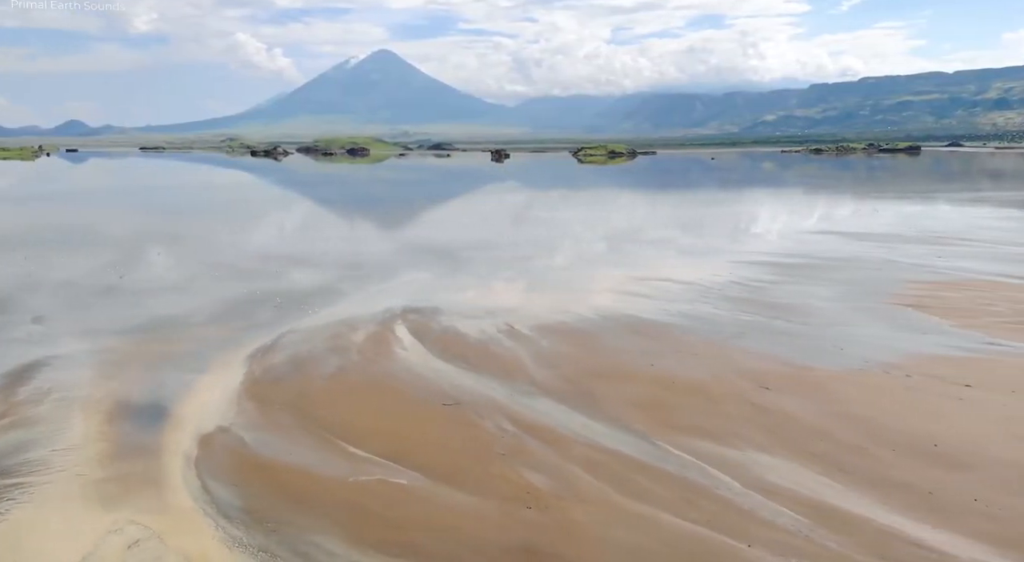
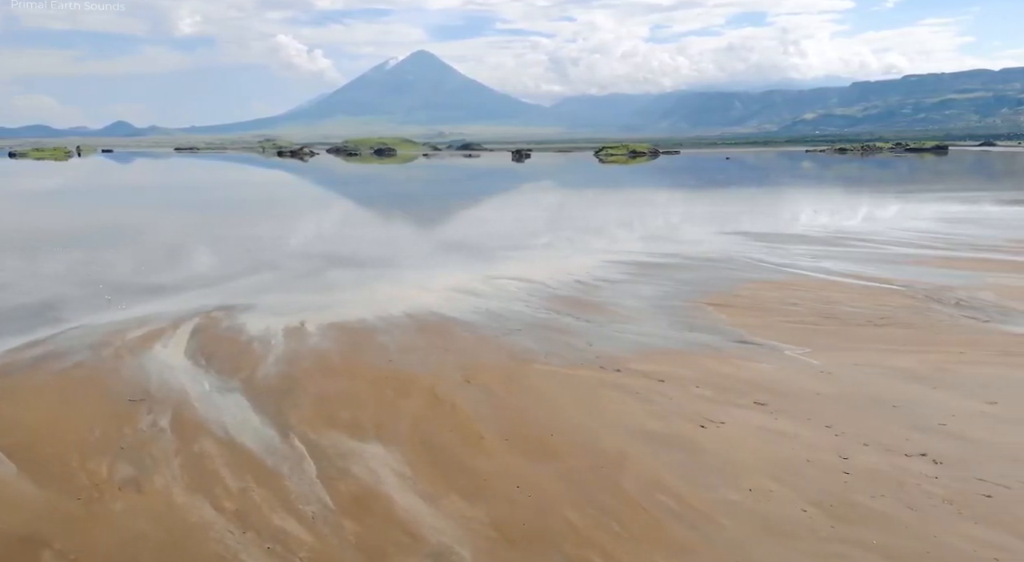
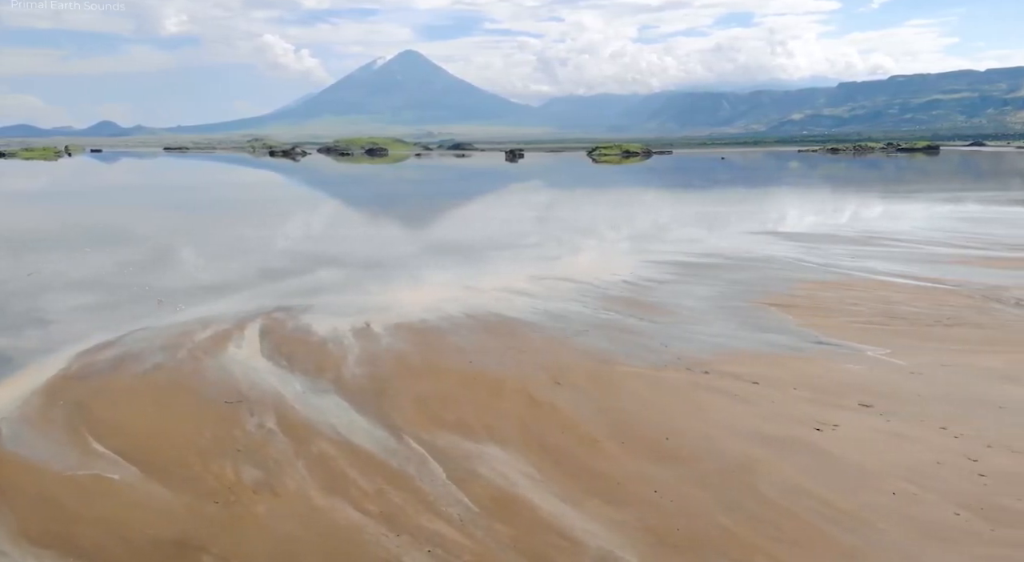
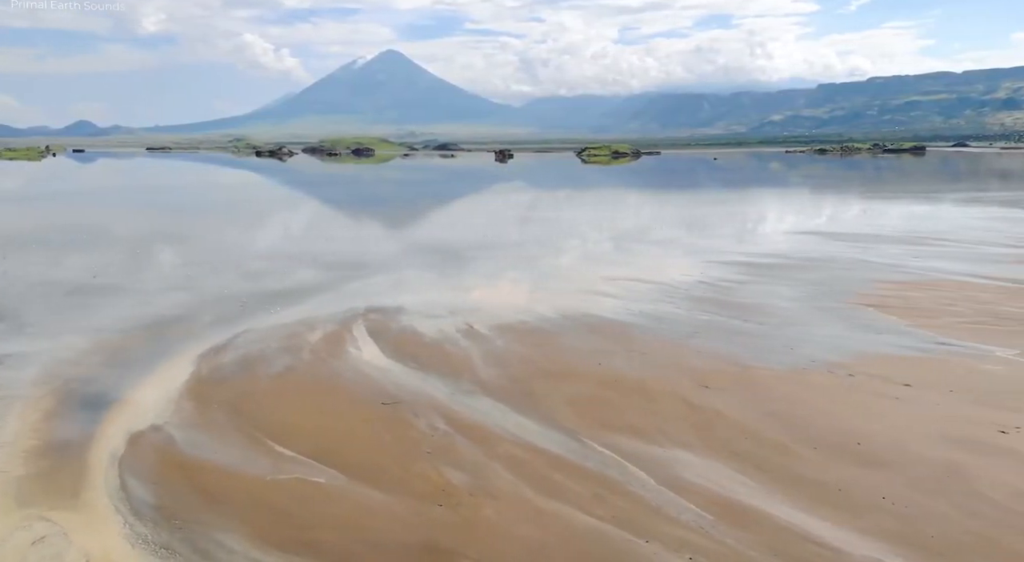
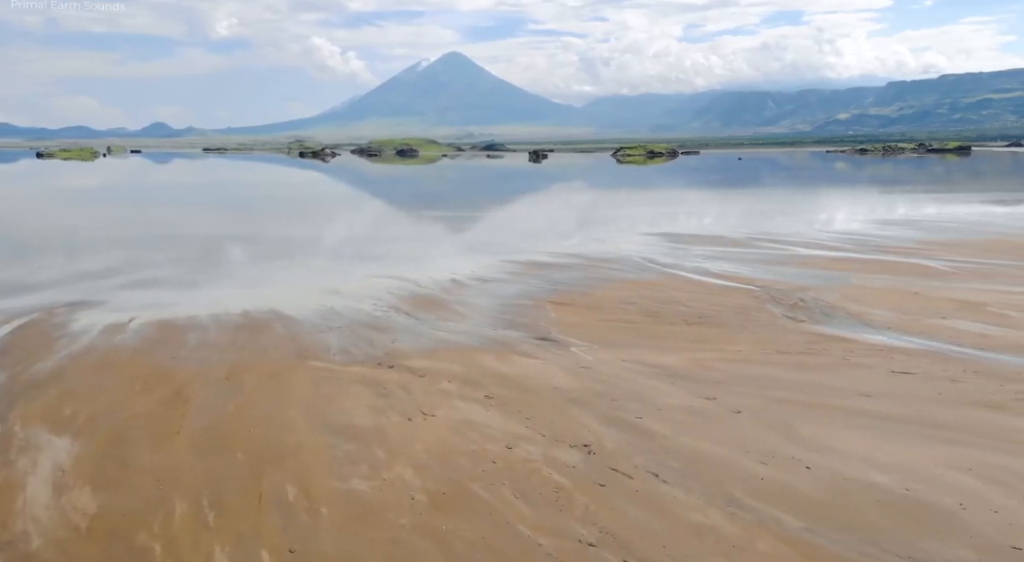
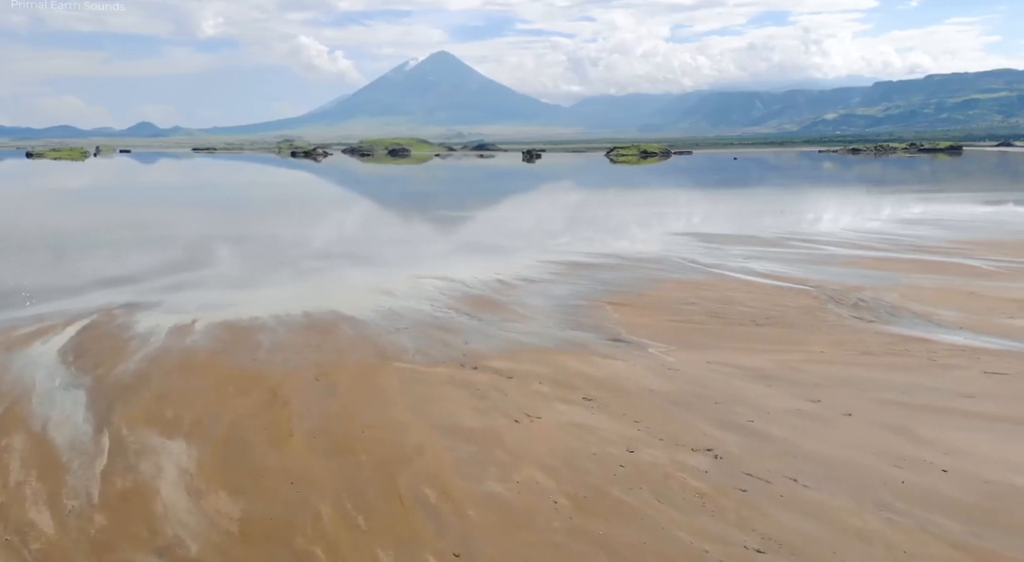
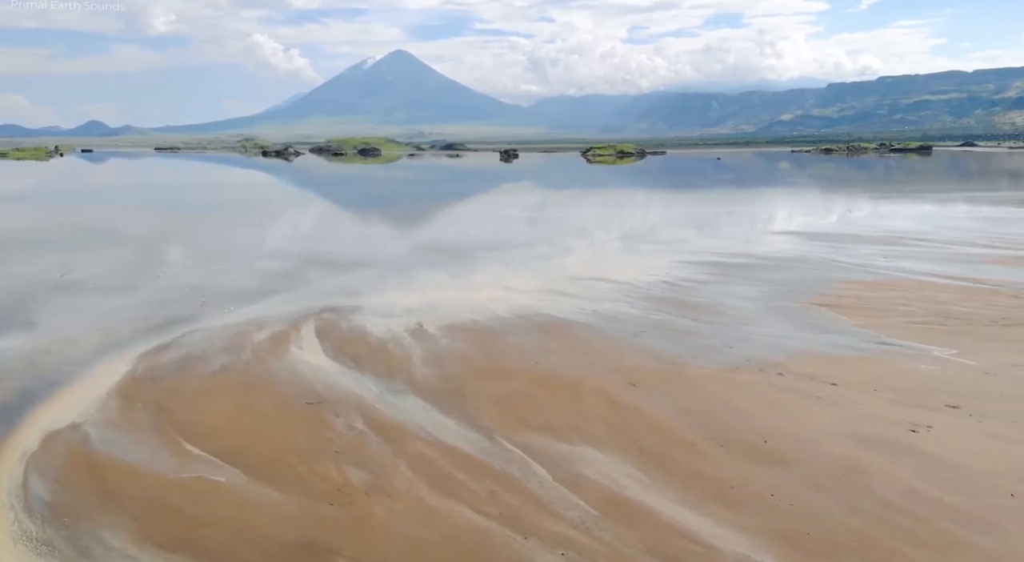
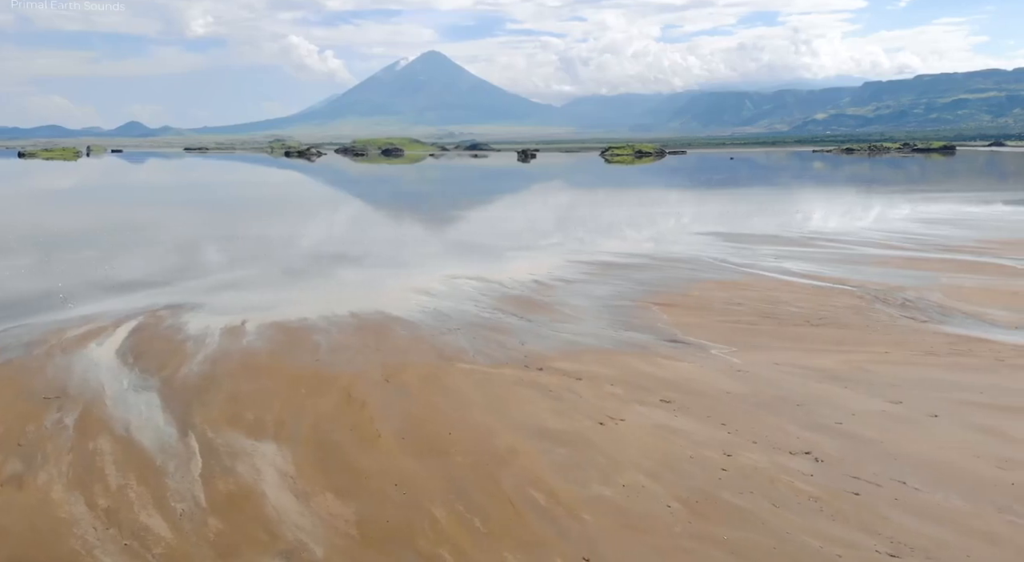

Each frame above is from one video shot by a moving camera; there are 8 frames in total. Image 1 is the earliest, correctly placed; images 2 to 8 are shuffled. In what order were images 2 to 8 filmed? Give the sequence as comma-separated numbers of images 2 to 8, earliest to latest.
4, 7, 3, 2, 8, 6, 5
